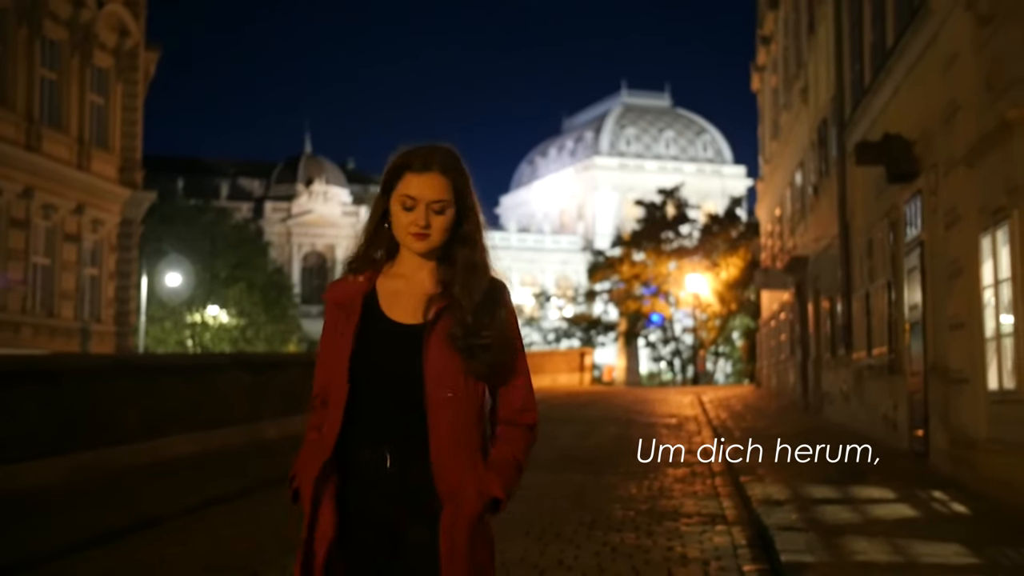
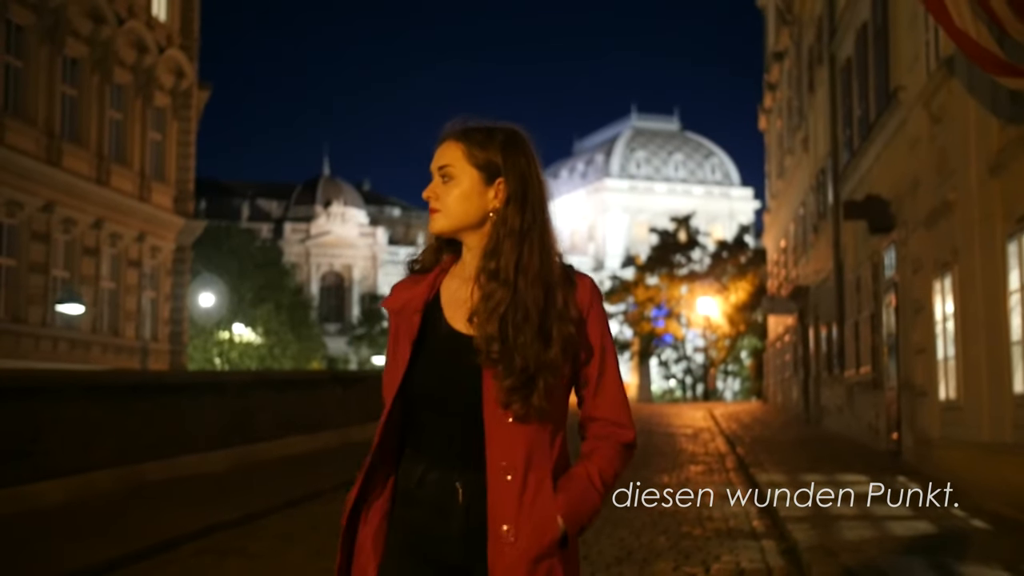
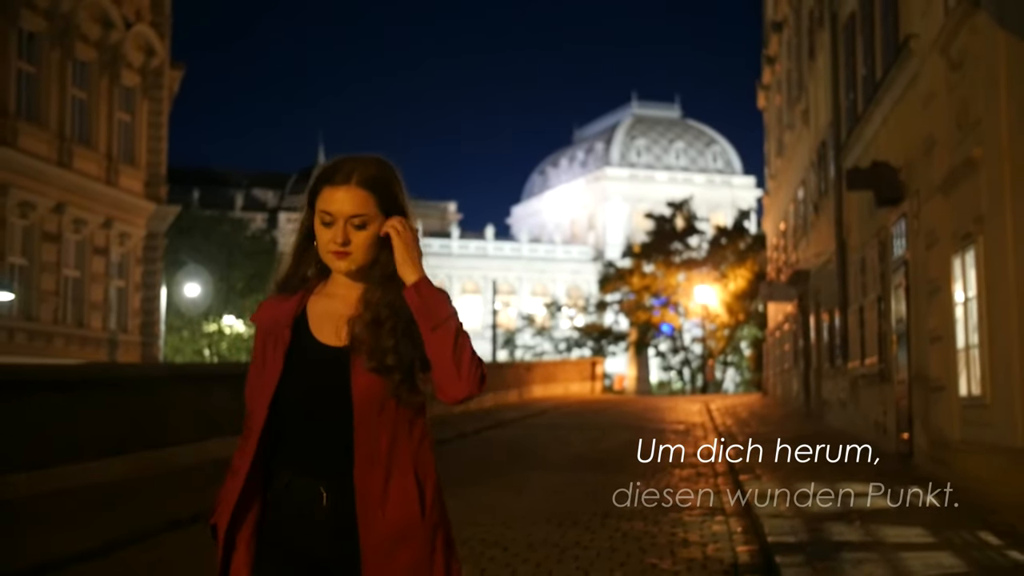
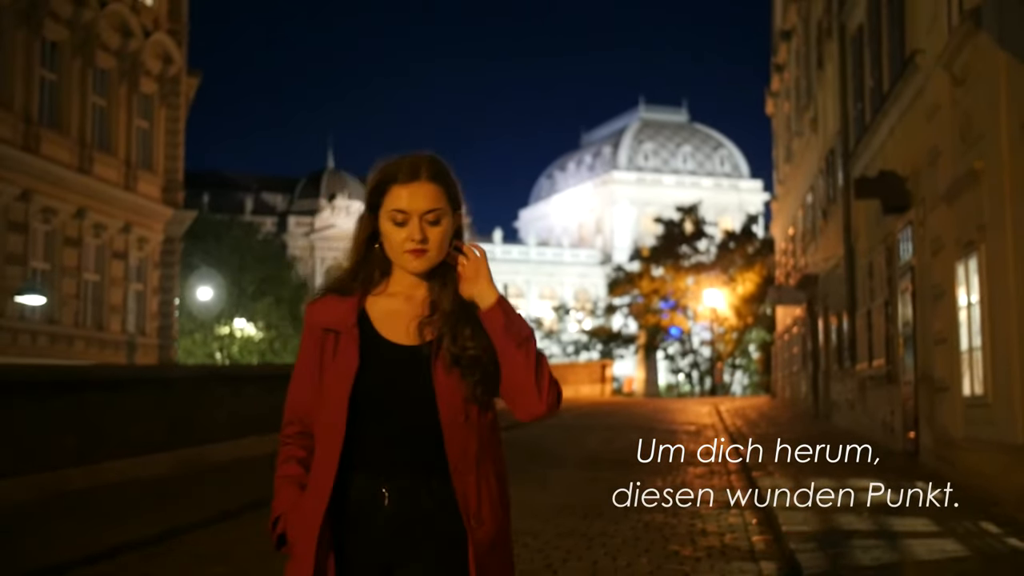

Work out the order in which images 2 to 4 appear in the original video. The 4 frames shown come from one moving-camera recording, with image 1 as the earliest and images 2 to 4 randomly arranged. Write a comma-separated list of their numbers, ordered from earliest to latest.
3, 4, 2
